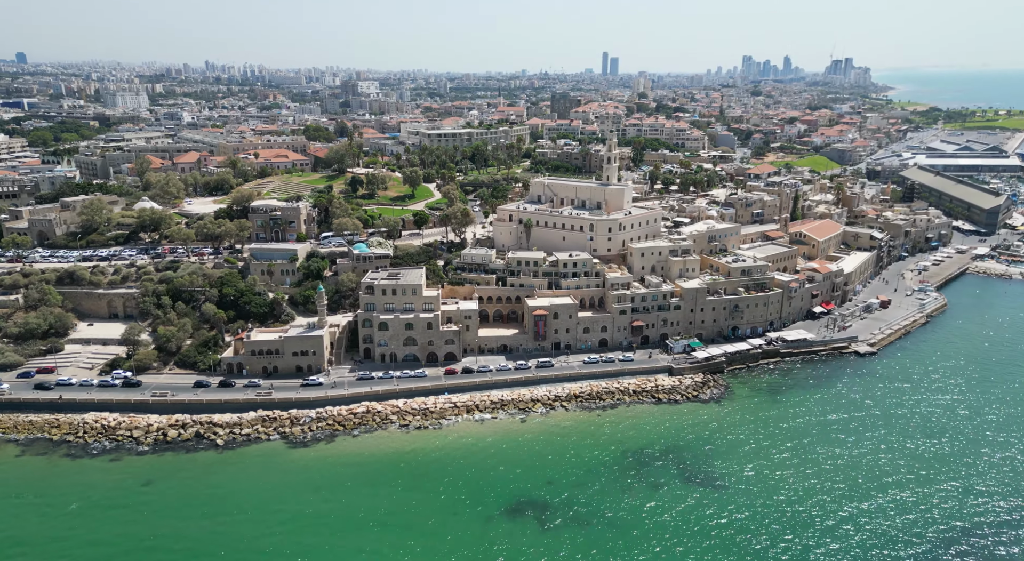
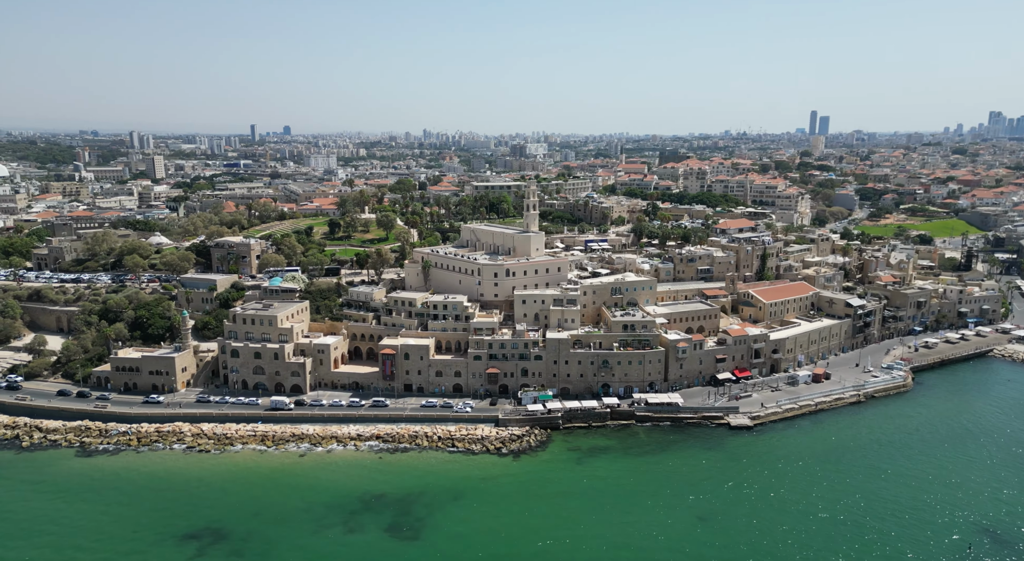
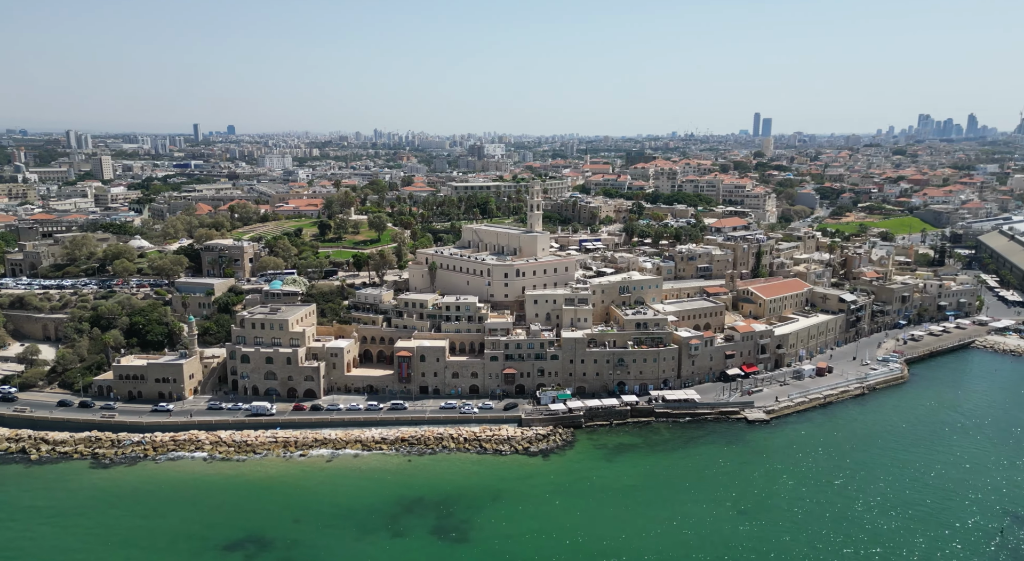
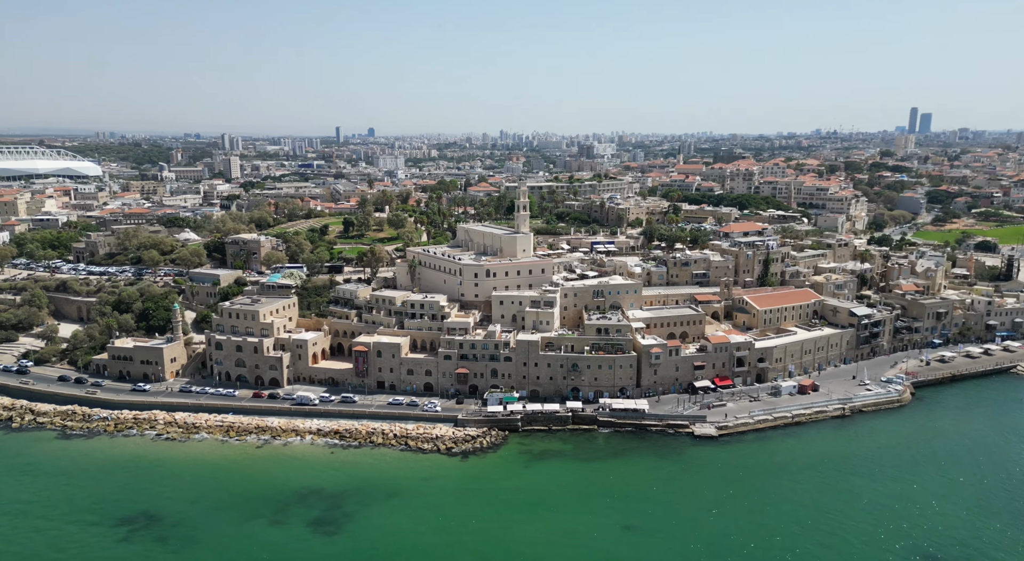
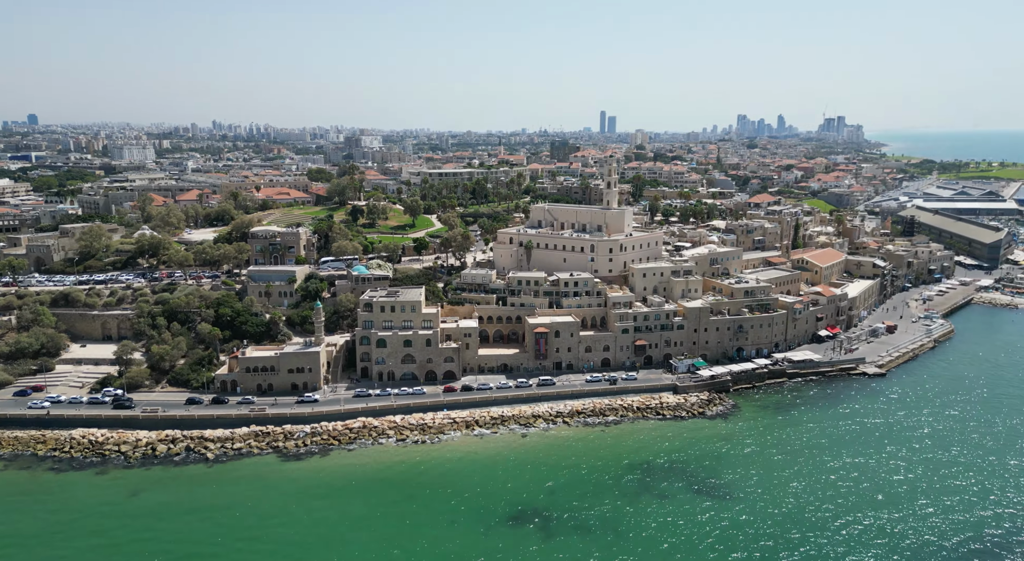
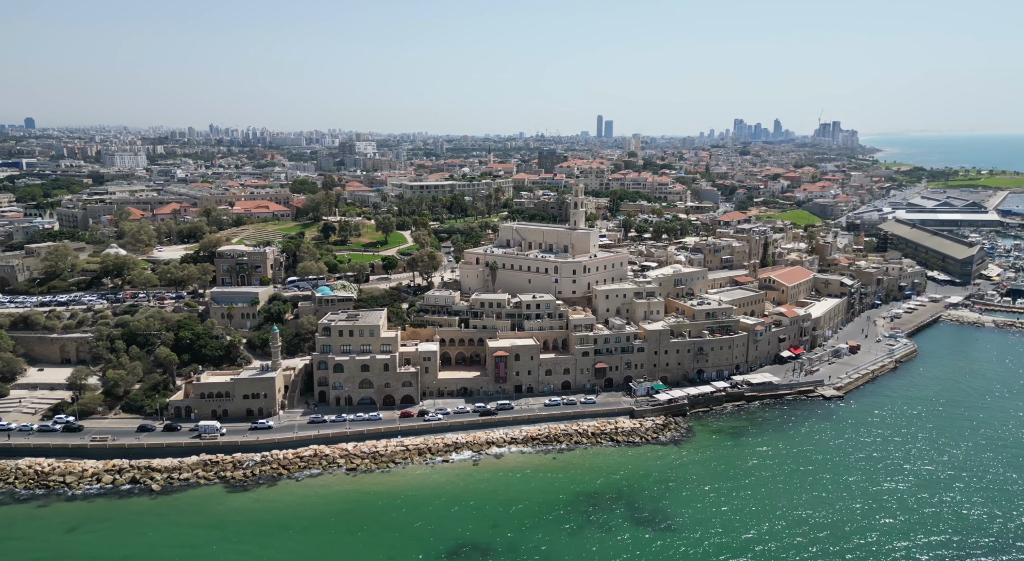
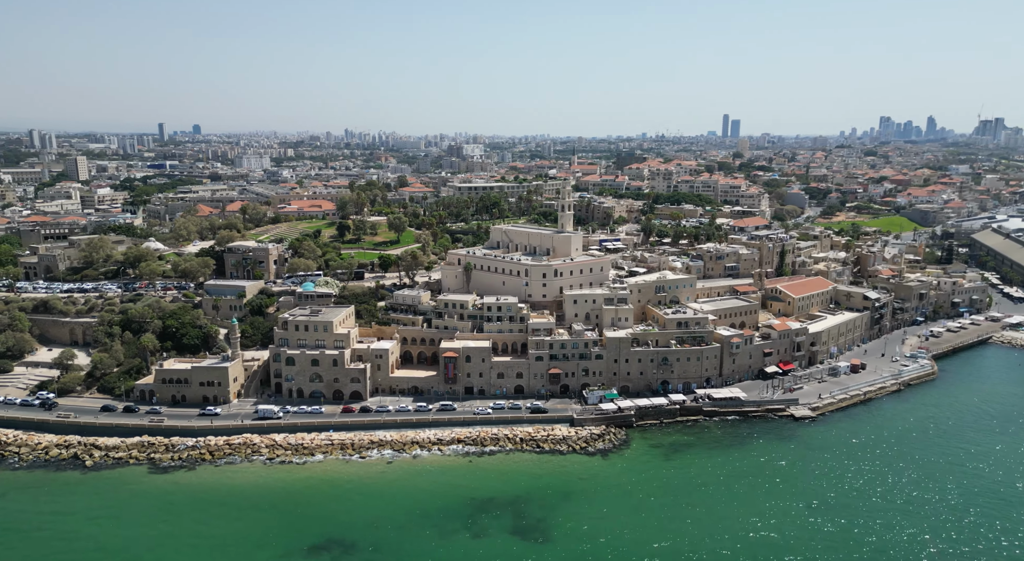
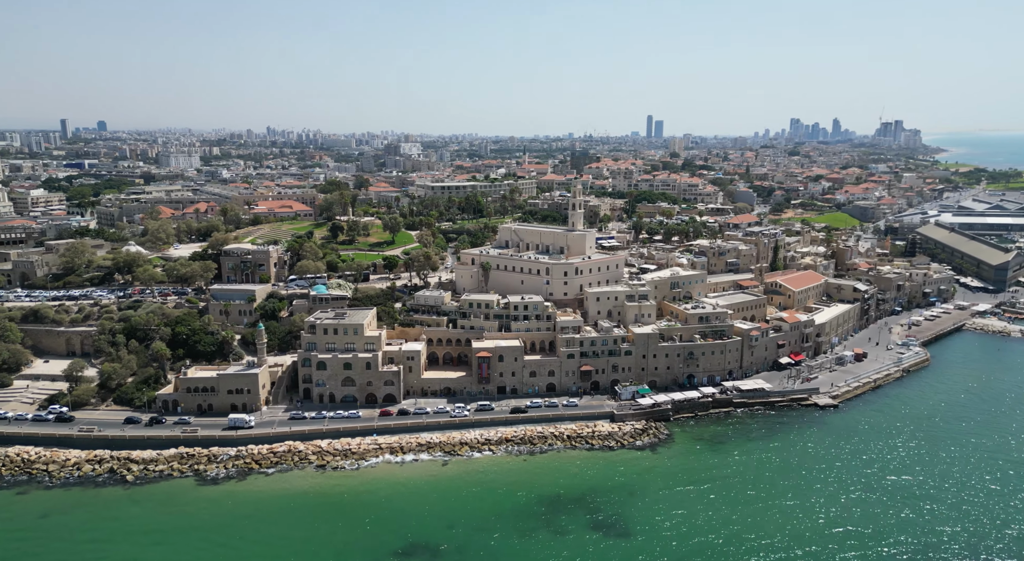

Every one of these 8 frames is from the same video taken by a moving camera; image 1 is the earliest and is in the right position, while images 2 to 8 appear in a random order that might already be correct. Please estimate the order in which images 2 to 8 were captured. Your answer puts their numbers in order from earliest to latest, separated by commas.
5, 6, 8, 7, 3, 2, 4
